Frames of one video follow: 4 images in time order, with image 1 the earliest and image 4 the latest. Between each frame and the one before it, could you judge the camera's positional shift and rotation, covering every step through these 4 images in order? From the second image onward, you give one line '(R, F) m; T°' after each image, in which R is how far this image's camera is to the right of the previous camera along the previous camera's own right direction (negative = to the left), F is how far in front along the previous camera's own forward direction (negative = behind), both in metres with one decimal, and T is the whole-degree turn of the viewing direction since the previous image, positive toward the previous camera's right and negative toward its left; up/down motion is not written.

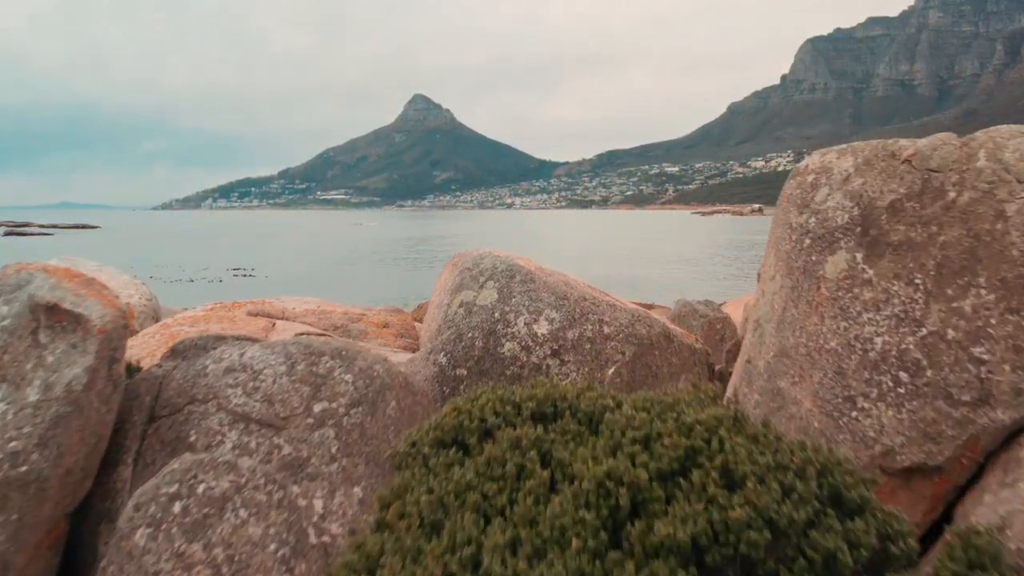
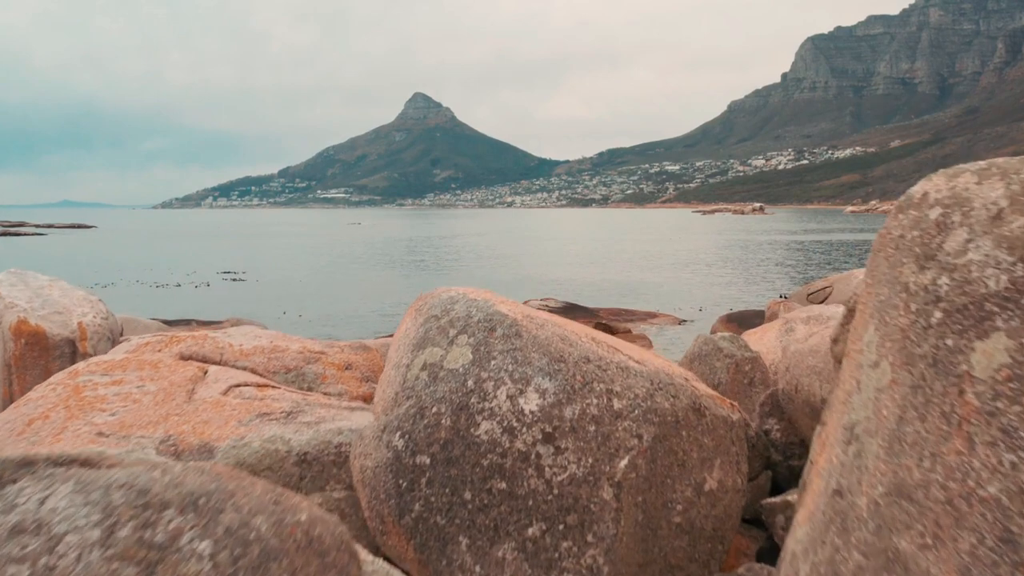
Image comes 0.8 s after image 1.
(+0.1, +1.8) m; 0°
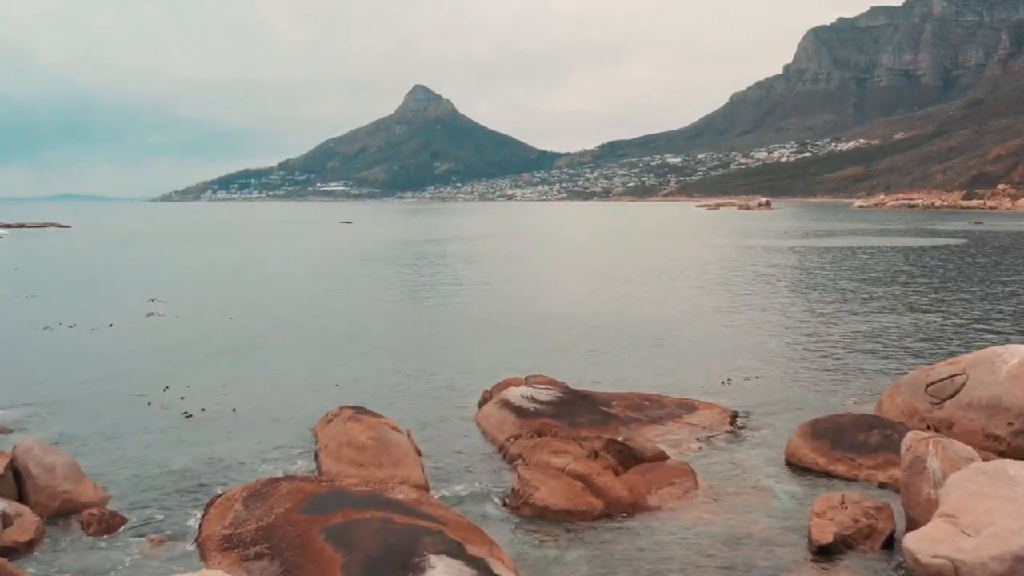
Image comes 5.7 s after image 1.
(+0.5, +11.3) m; 0°
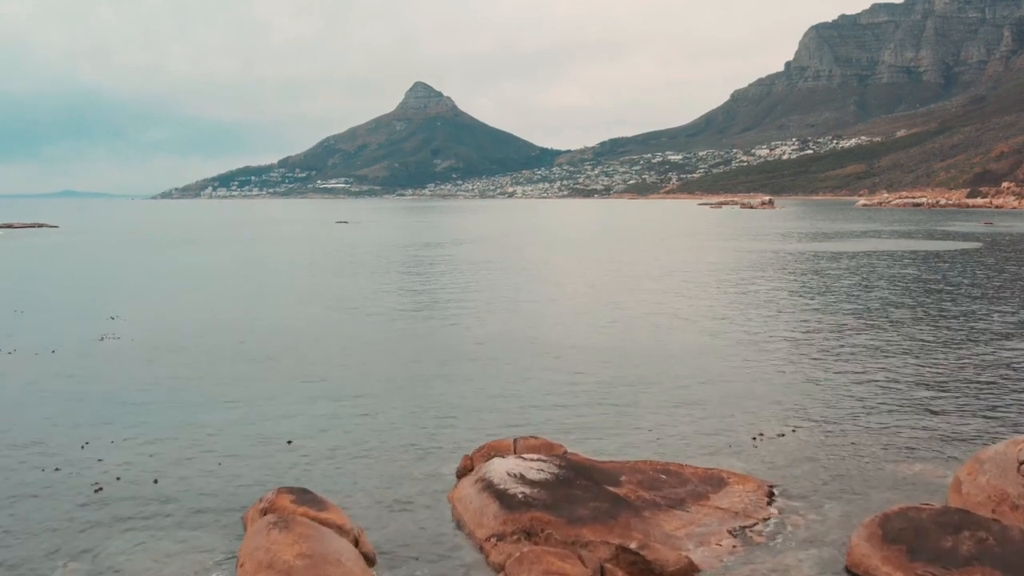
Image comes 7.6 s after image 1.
(+0.2, +4.7) m; 0°
